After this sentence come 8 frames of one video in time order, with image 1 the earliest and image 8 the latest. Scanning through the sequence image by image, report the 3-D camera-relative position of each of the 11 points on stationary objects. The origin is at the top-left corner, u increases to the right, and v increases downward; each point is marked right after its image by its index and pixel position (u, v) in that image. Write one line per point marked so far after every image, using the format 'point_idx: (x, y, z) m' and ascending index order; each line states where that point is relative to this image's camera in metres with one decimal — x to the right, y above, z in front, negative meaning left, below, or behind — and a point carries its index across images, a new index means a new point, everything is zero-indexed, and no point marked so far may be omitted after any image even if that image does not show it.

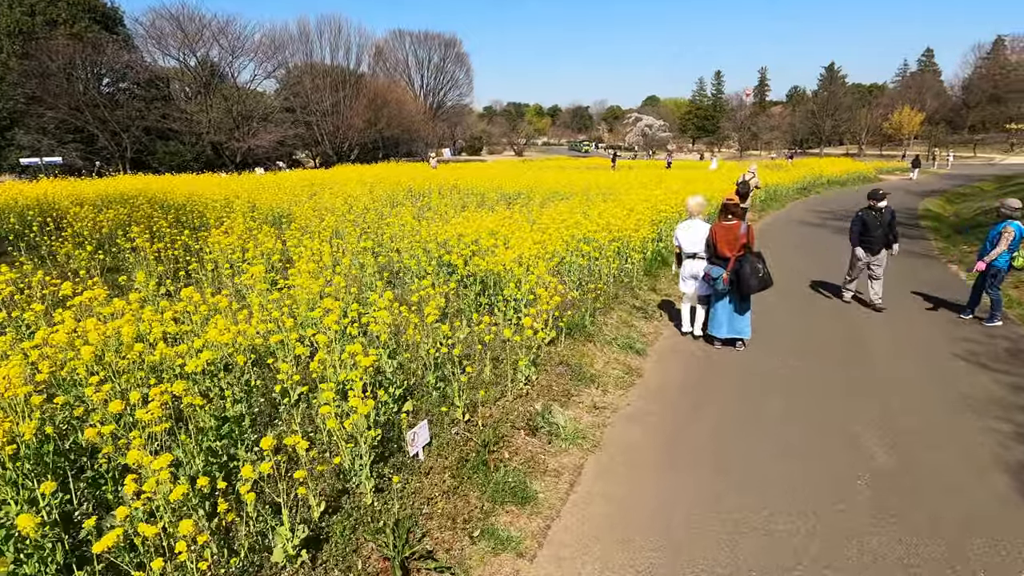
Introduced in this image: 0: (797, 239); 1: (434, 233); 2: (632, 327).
0: (+7.0, +1.2, +13.1) m
1: (-1.2, +0.8, +7.6) m
2: (+1.3, -0.4, +6.0) m
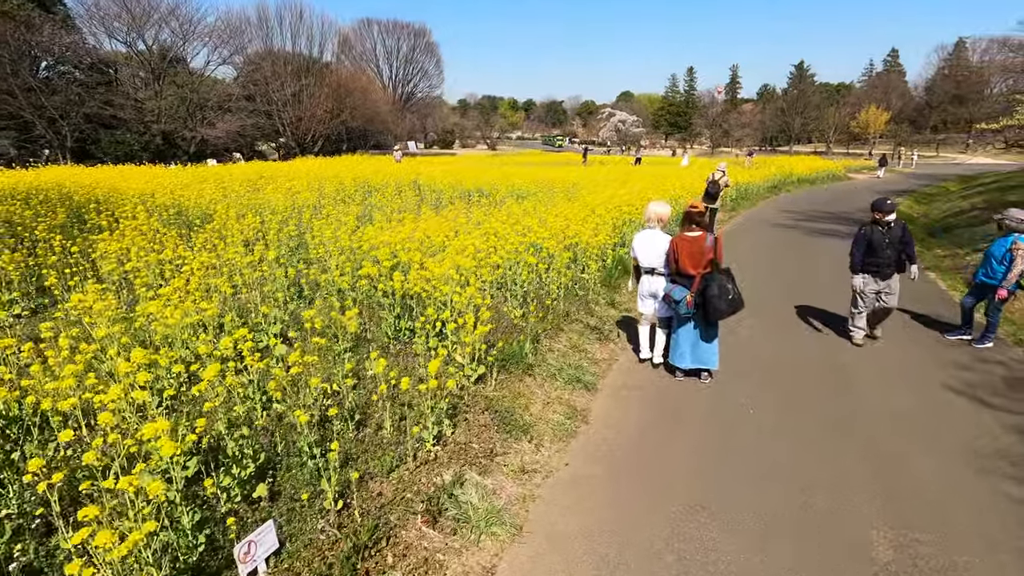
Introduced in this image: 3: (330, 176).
0: (+6.0, +1.1, +12.5) m
1: (-1.9, +0.6, +6.6) m
2: (+0.7, -0.6, +5.2) m
3: (-6.5, +4.0, +18.9) m
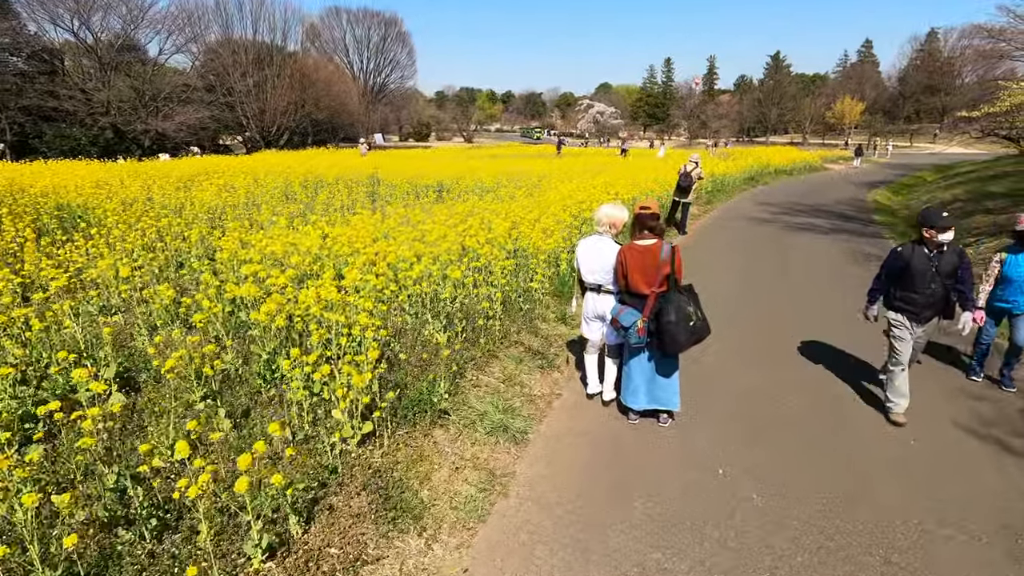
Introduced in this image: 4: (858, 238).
0: (+5.1, +1.1, +11.7) m
1: (-2.6, +0.4, +5.5) m
2: (0.0, -0.8, +4.2) m
3: (-7.7, +3.9, +17.6) m
4: (+7.4, +1.1, +11.4) m
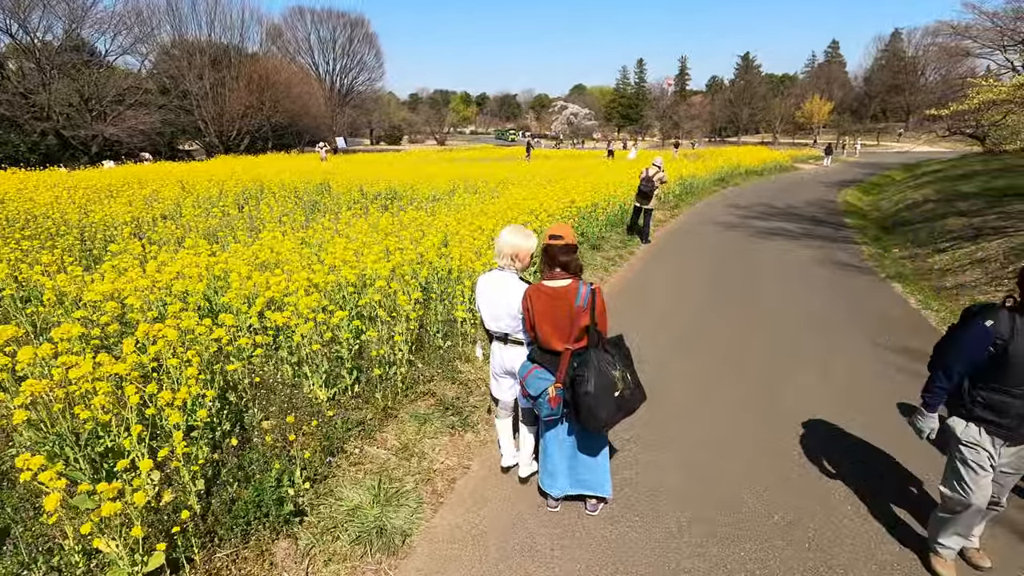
0: (+4.1, +0.9, +11.0) m
1: (-3.3, +0.1, +4.5) m
2: (-0.6, -1.1, +3.3) m
3: (-8.9, +3.4, +16.5) m
4: (+6.4, +0.9, +10.8) m
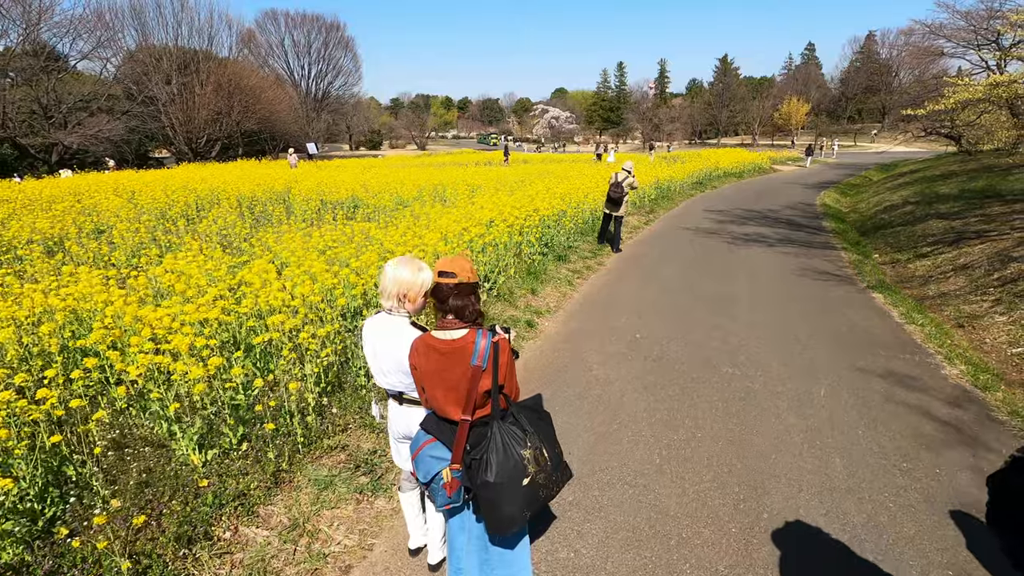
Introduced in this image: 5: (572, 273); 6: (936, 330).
0: (+3.4, +0.7, +10.5) m
1: (-3.8, -0.2, +3.8) m
2: (-1.1, -1.3, +2.7) m
3: (-9.8, +3.0, +15.6) m
4: (+5.7, +0.8, +10.4) m
5: (+0.9, +0.2, +8.1) m
6: (+4.8, -0.5, +6.0) m
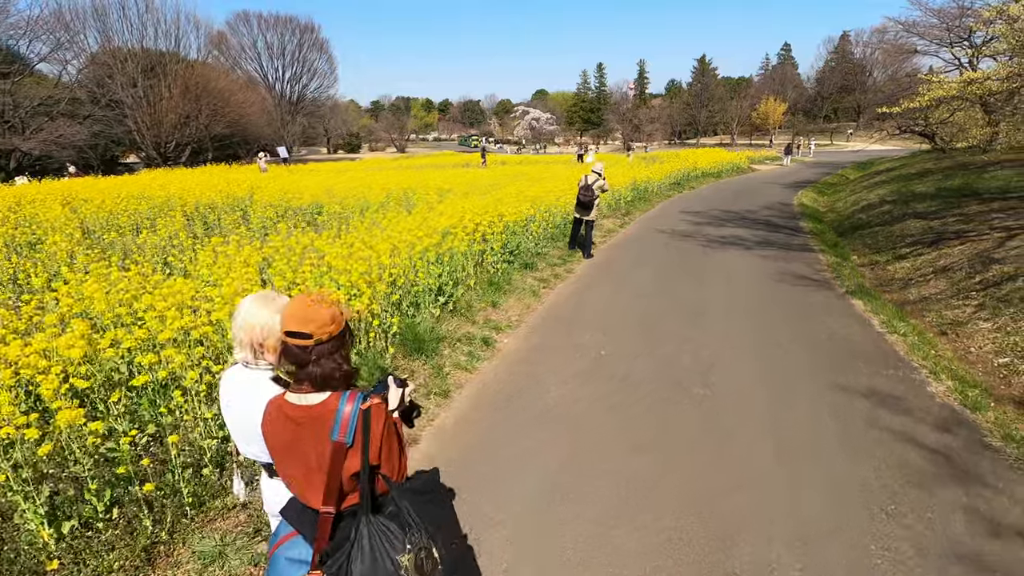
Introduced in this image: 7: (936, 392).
0: (+2.8, +0.6, +10.1) m
1: (-4.2, -0.4, +3.2) m
2: (-1.4, -1.4, +2.1) m
3: (-10.6, +2.6, +14.9) m
4: (+5.1, +0.7, +10.0) m
5: (+0.4, +0.1, +7.6) m
6: (+4.3, -0.5, +5.7) m
7: (+3.5, -0.9, +4.4) m
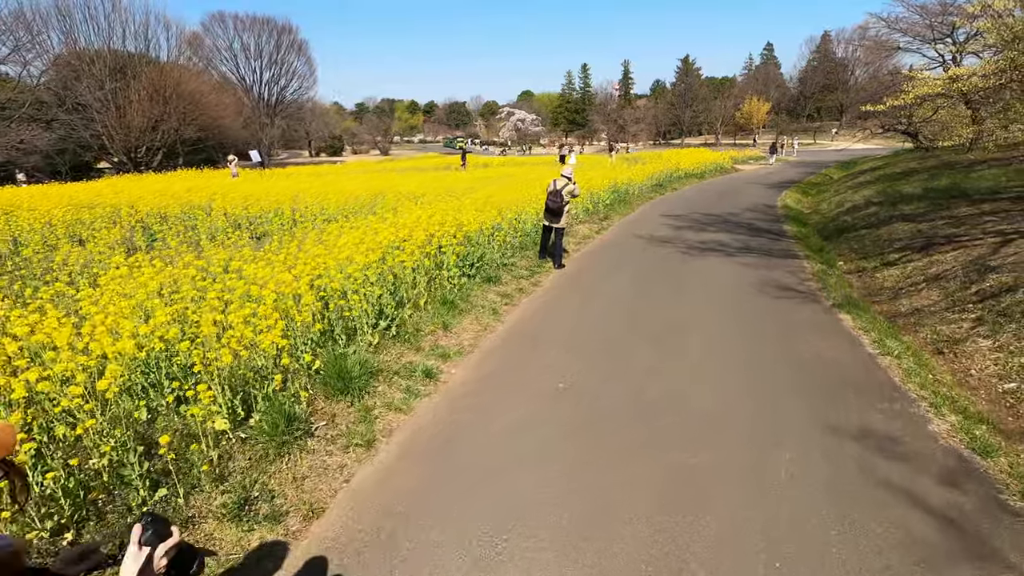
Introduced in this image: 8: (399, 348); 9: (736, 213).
0: (+2.2, +0.4, +9.5) m
1: (-4.6, -0.7, +2.5) m
2: (-1.8, -1.7, +1.5) m
3: (-11.3, +2.2, +14.0) m
4: (+4.5, +0.5, +9.5) m
5: (-0.2, -0.1, +7.0) m
6: (+3.8, -0.7, +5.1) m
7: (+3.1, -1.0, +3.8) m
8: (-1.1, -0.6, +5.1) m
9: (+6.1, +2.0, +14.6) m
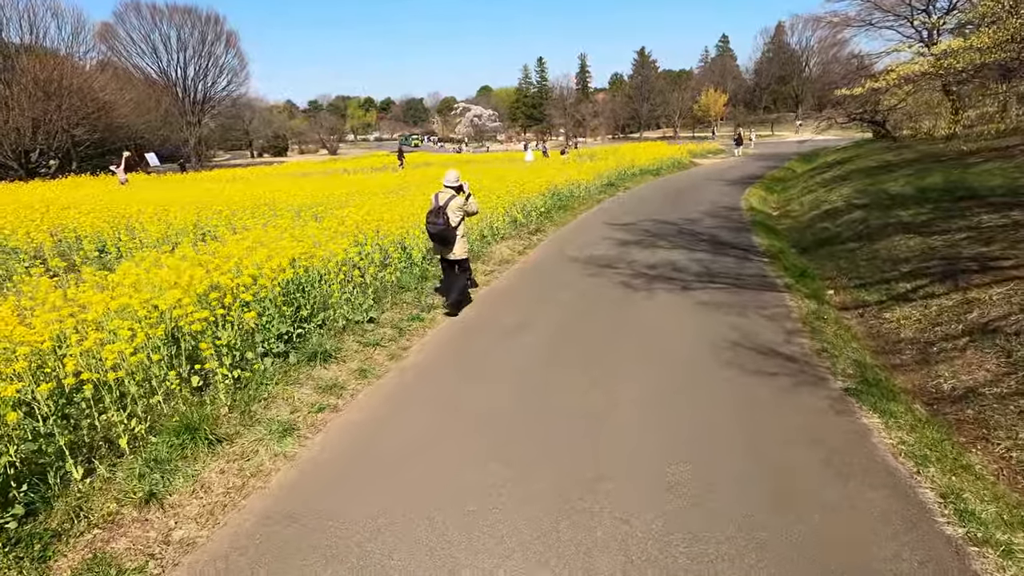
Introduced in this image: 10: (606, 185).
0: (+0.6, -0.3, +6.9) m
1: (-5.7, -1.5, -0.5) m
2: (-2.8, -2.5, -1.3) m
3: (-13.1, +1.2, +10.6) m
4: (+3.0, 0.0, +7.0) m
5: (-1.5, -0.9, +4.3) m
6: (+2.6, -1.3, +2.7) m
7: (+1.9, -1.7, +1.3) m
8: (-2.3, -1.3, +2.4) m
9: (+4.2, +1.6, +12.2) m
10: (+3.2, +3.4, +18.2) m
